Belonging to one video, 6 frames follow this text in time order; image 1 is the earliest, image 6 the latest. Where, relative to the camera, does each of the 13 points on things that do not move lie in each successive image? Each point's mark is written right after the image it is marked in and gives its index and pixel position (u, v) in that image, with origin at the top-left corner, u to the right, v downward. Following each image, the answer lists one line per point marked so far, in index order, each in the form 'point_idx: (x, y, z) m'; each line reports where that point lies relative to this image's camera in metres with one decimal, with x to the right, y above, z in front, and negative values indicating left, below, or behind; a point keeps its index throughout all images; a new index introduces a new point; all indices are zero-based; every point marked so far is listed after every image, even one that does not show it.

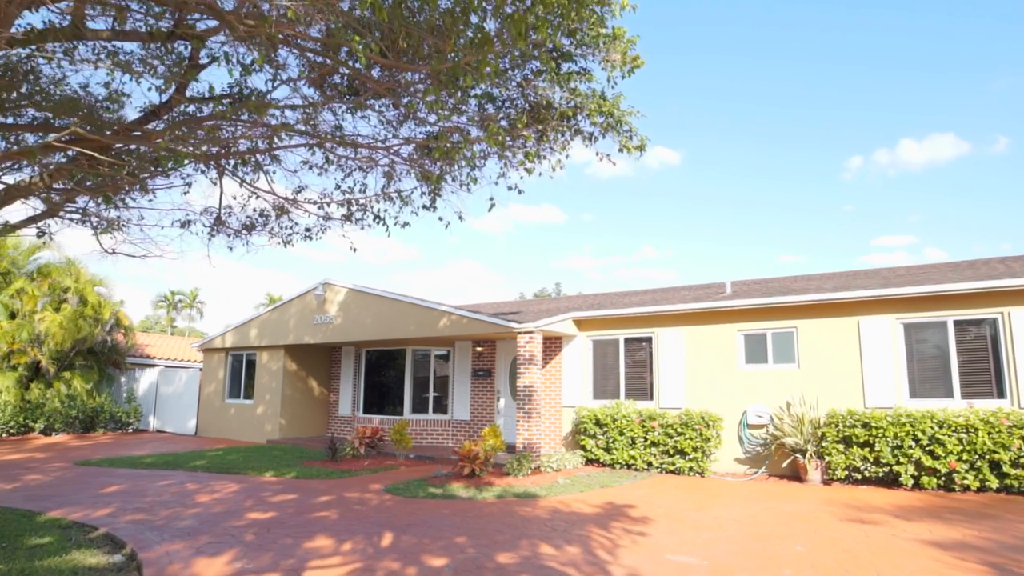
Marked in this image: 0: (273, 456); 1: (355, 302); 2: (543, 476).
0: (-4.5, -3.2, +13.3) m
1: (-3.5, -0.3, +15.4) m
2: (+0.5, -2.9, +11.0) m
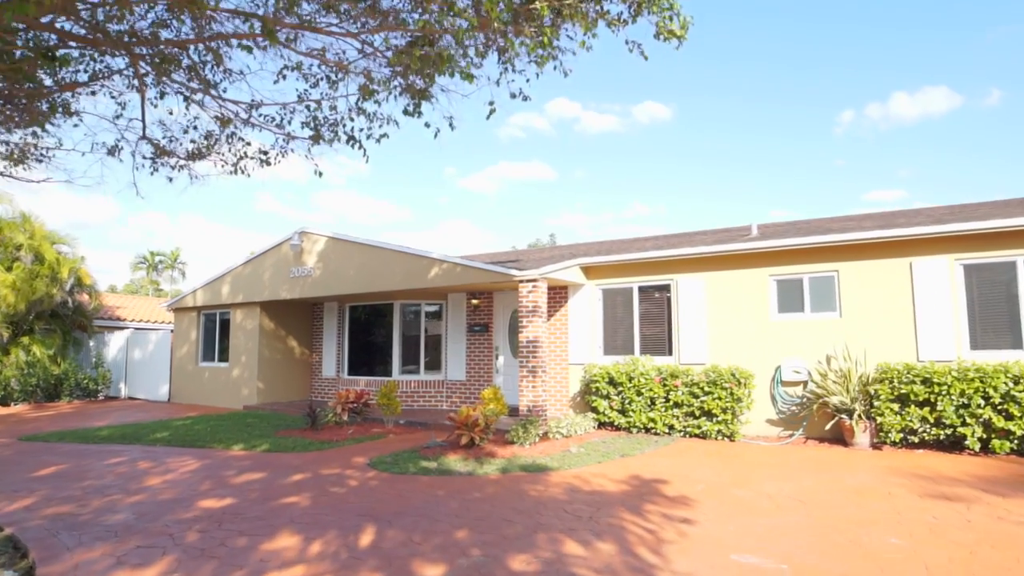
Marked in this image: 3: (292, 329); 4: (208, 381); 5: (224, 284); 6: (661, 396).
0: (-4.5, -2.3, +11.8) m
1: (-3.5, +0.7, +13.8) m
2: (+0.6, -2.1, +9.6) m
3: (-5.1, -0.9, +16.3) m
4: (-7.2, -2.2, +16.8) m
5: (-6.6, +0.1, +16.3) m
6: (+2.3, -1.6, +10.7) m
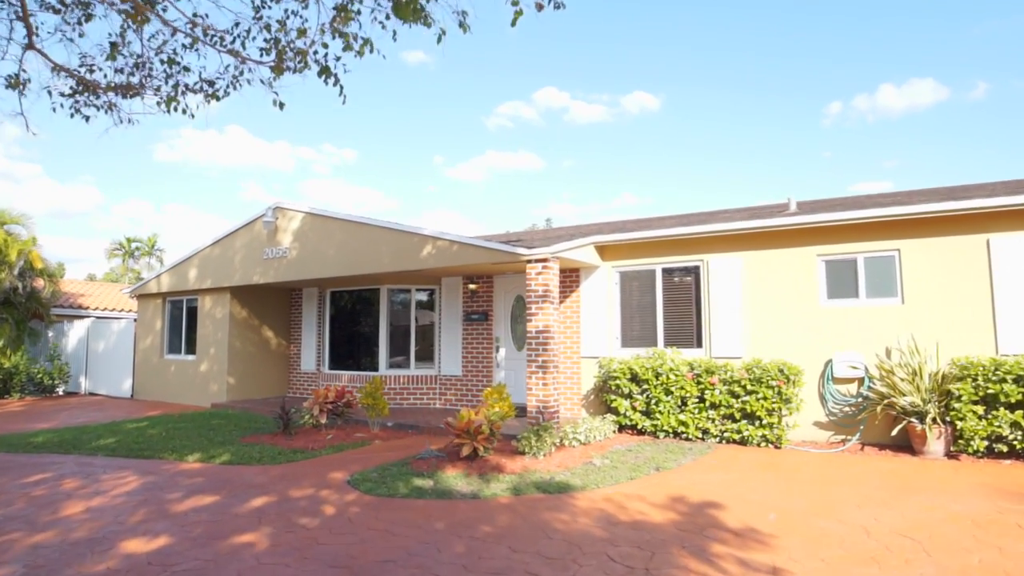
0: (-4.4, -2.0, +10.2) m
1: (-3.4, +1.0, +12.1) m
2: (+0.7, -1.9, +8.0) m
3: (-5.0, -0.6, +14.6) m
4: (-7.2, -1.9, +15.1) m
5: (-6.6, +0.4, +14.6) m
6: (+2.4, -1.4, +9.2) m
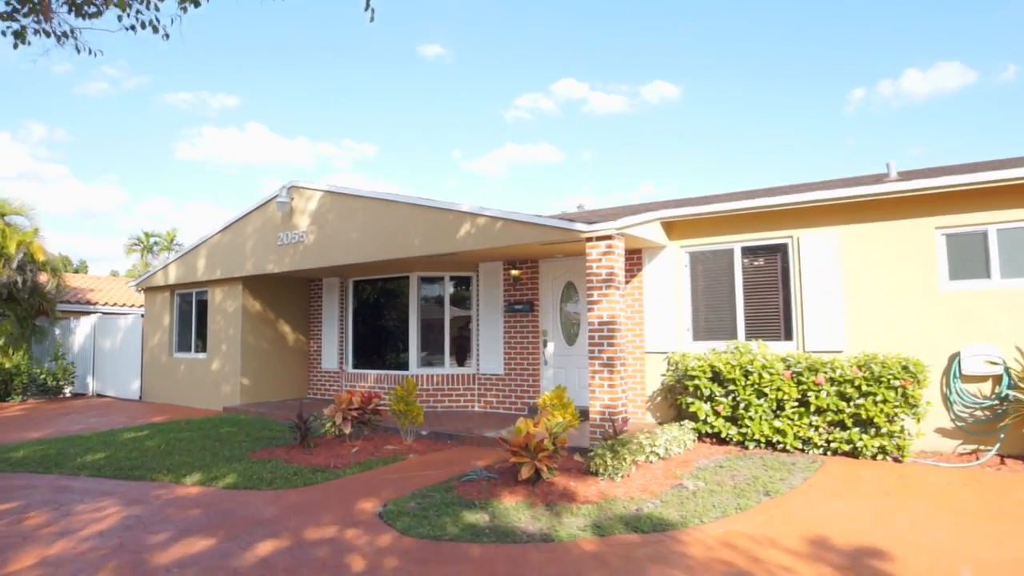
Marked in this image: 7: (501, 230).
0: (-3.7, -1.9, +8.8) m
1: (-2.7, +1.2, +10.7) m
2: (+1.3, -1.7, +6.5) m
3: (-4.2, -0.4, +13.2) m
4: (-6.4, -1.7, +13.8) m
5: (-5.9, +0.6, +13.2) m
6: (+3.0, -1.2, +7.6) m
7: (-0.1, +0.7, +8.6) m
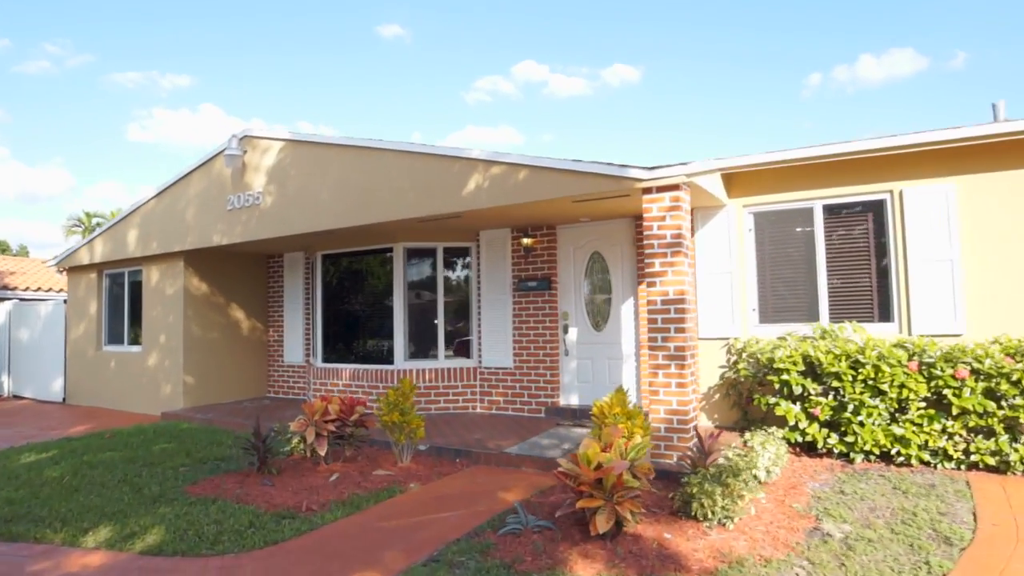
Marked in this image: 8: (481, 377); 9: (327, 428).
0: (-3.5, -1.6, +6.6) m
1: (-2.6, +1.5, +8.5) m
2: (+1.7, -1.5, +4.6) m
3: (-4.2, -0.1, +10.9) m
4: (-6.4, -1.4, +11.4) m
5: (-5.9, +0.9, +10.8) m
6: (+3.3, -0.9, +5.7) m
7: (+0.1, +1.0, +6.6) m
8: (-0.4, -1.1, +8.8) m
9: (-1.6, -1.2, +6.0) m
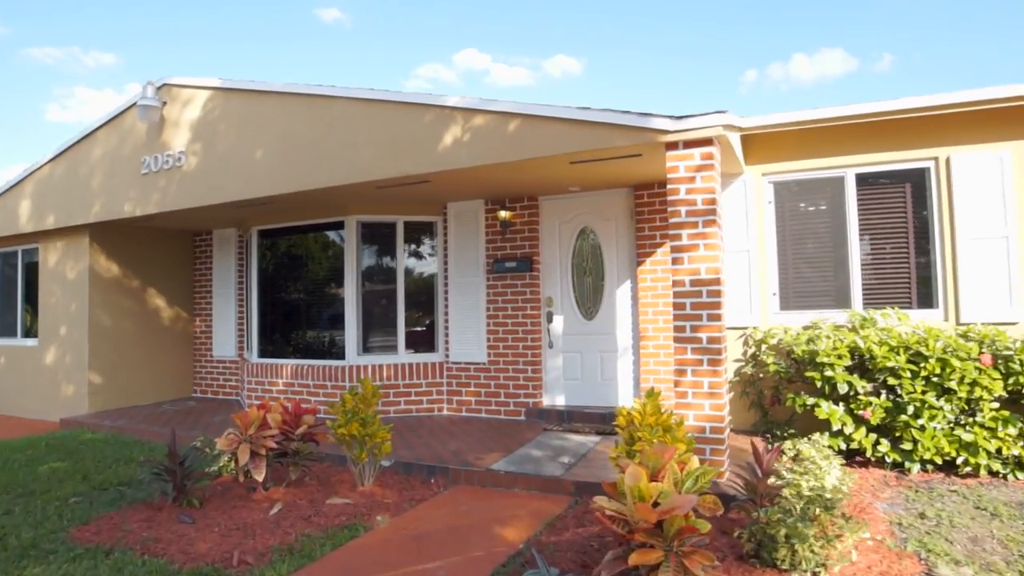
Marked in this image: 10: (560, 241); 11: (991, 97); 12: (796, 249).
0: (-3.5, -1.5, +5.1) m
1: (-2.8, +1.7, +7.0) m
2: (+1.7, -1.3, +3.5) m
3: (-4.7, +0.1, +9.3) m
4: (-6.9, -1.1, +9.7) m
5: (-6.3, +1.1, +9.1) m
6: (+3.3, -0.7, +4.8) m
7: (0.0, +1.2, +5.3) m
8: (-0.7, -0.9, +7.6) m
9: (-1.6, -1.0, +4.6) m
10: (+0.4, +0.5, +7.1) m
11: (+3.6, +1.5, +5.4) m
12: (+2.6, +0.4, +6.4) m
